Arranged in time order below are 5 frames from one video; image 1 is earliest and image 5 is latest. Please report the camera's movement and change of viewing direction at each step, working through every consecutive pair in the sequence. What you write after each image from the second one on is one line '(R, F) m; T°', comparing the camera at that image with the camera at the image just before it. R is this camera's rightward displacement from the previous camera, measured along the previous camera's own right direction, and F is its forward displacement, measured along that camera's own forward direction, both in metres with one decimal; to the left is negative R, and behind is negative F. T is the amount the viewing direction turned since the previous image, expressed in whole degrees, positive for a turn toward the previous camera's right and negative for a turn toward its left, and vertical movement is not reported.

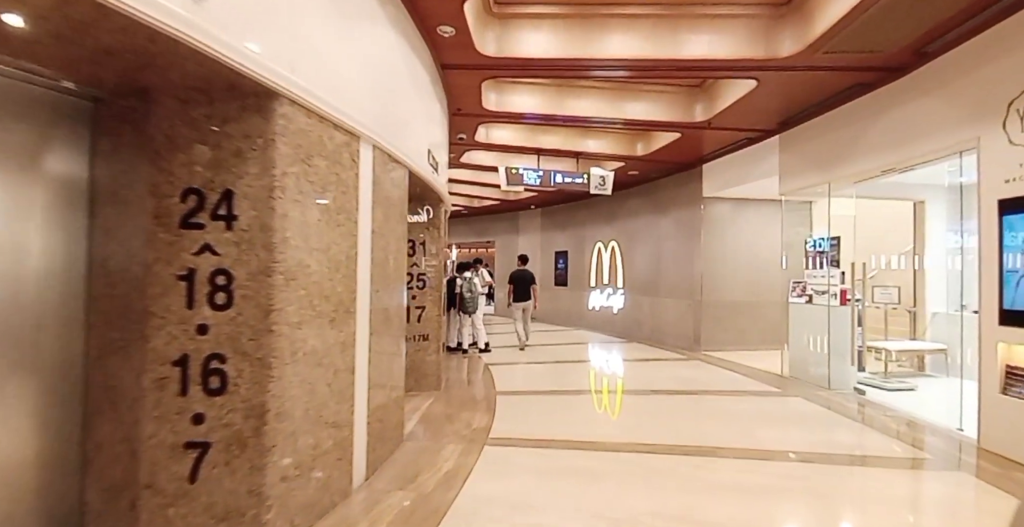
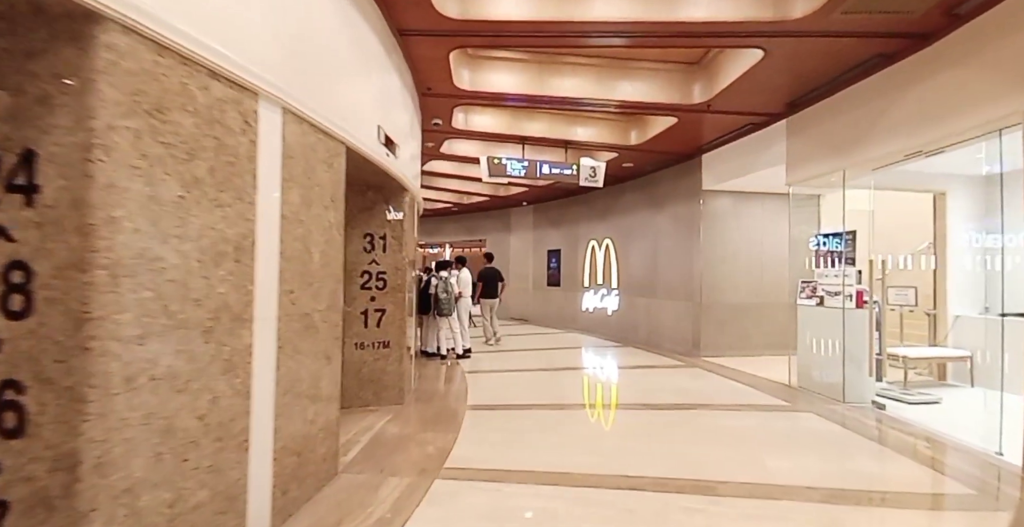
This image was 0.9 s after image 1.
(+0.3, +0.7) m; 0°
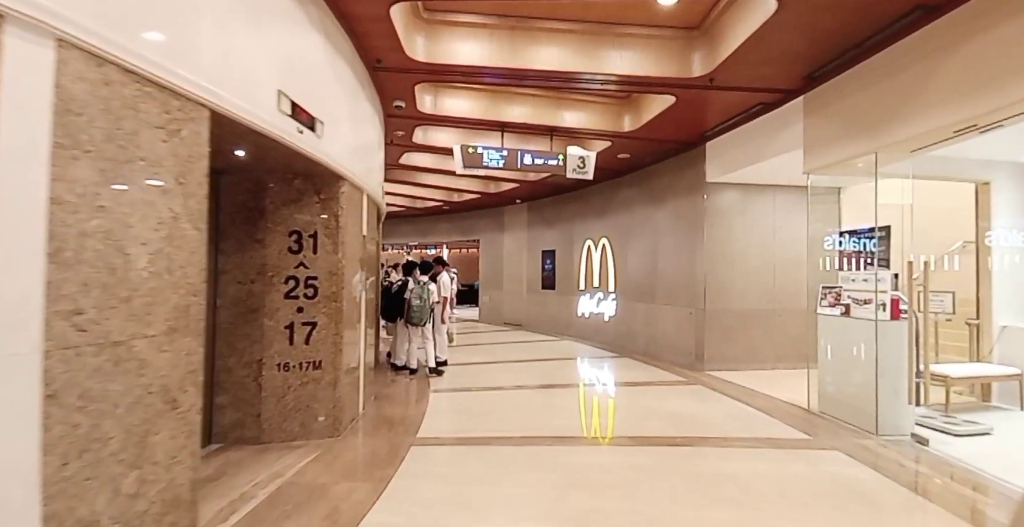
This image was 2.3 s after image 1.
(+0.4, +0.9) m; -1°
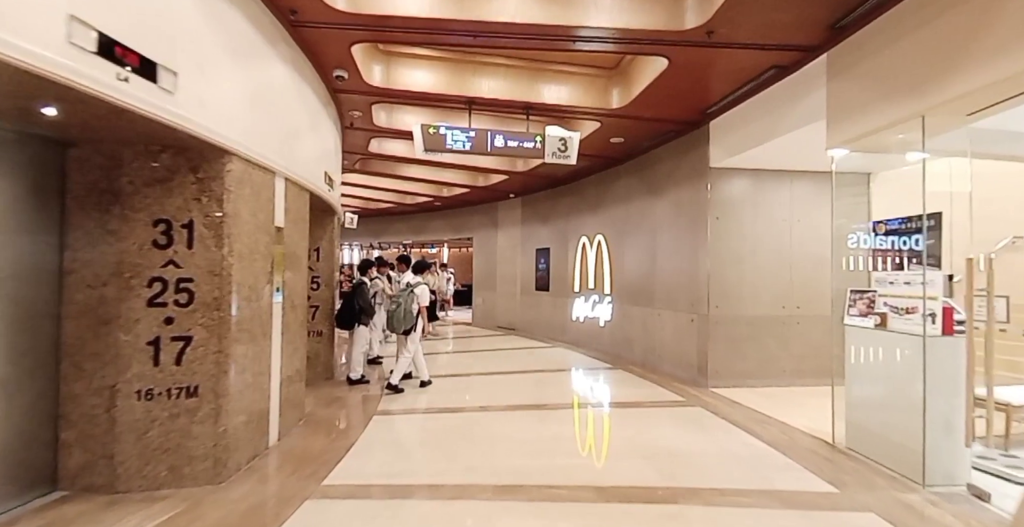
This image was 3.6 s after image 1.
(+0.5, +1.0) m; -2°
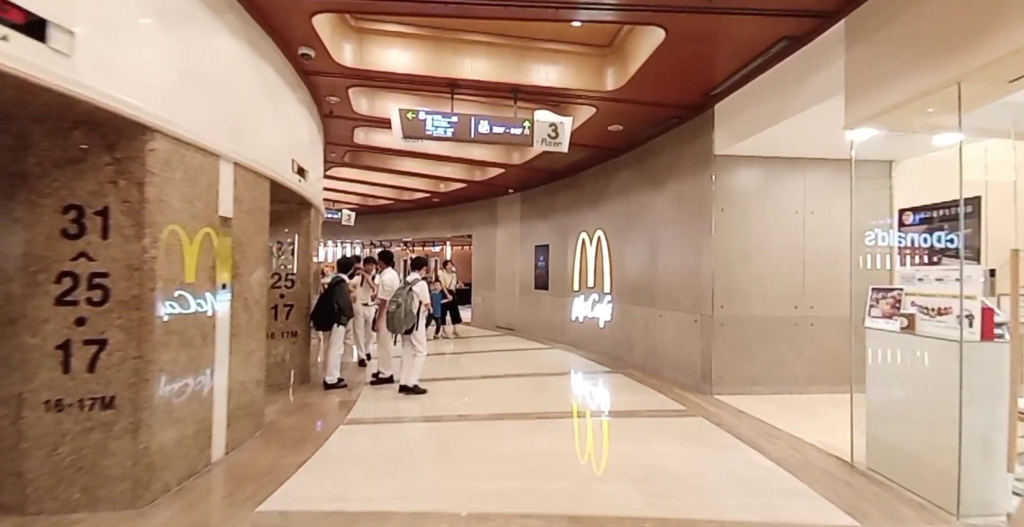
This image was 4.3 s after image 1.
(+0.3, +0.5) m; -1°
